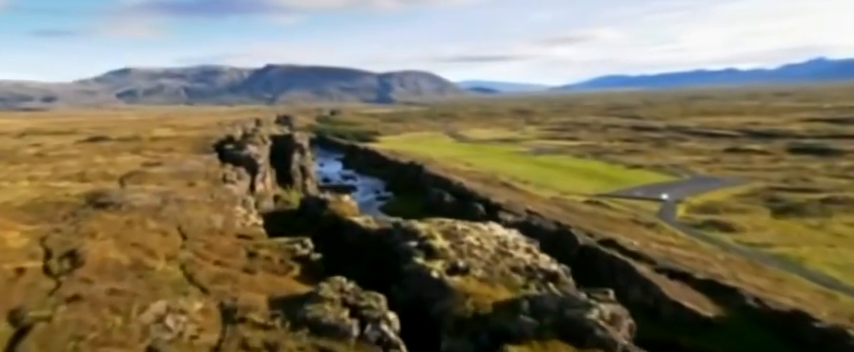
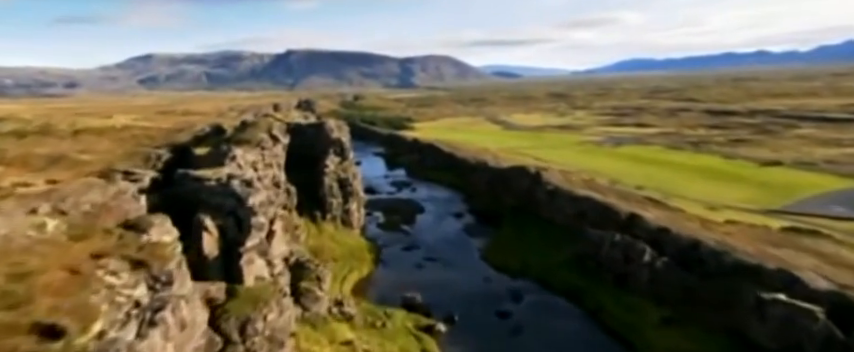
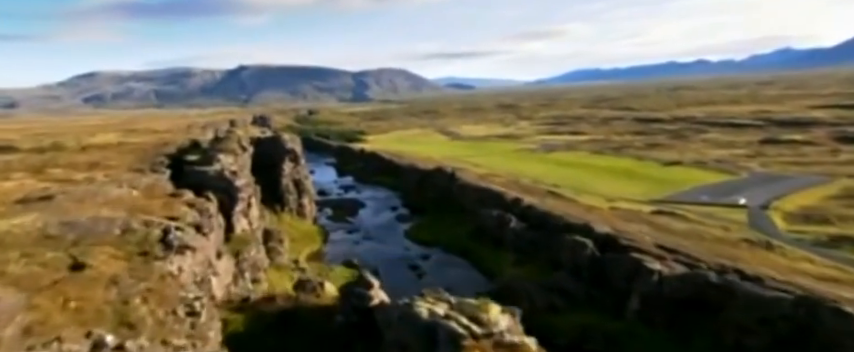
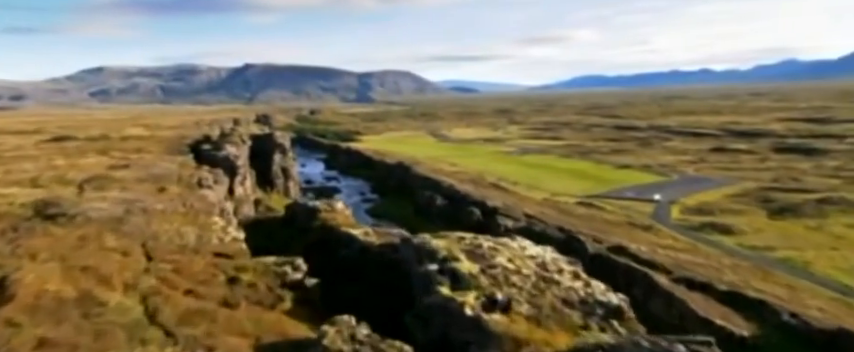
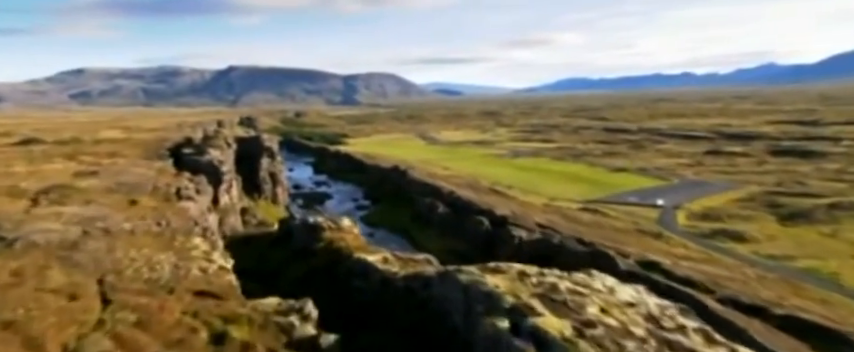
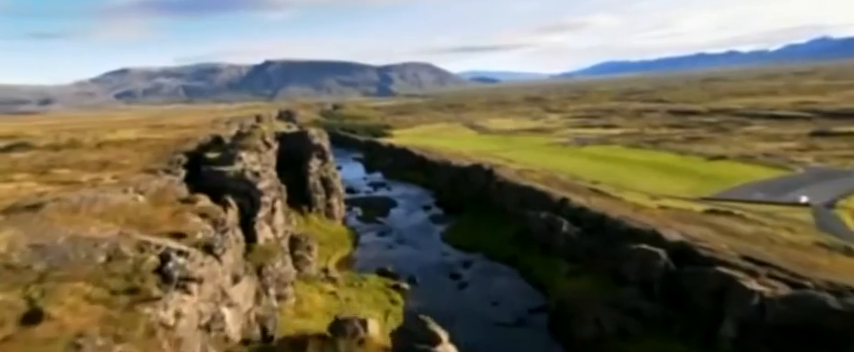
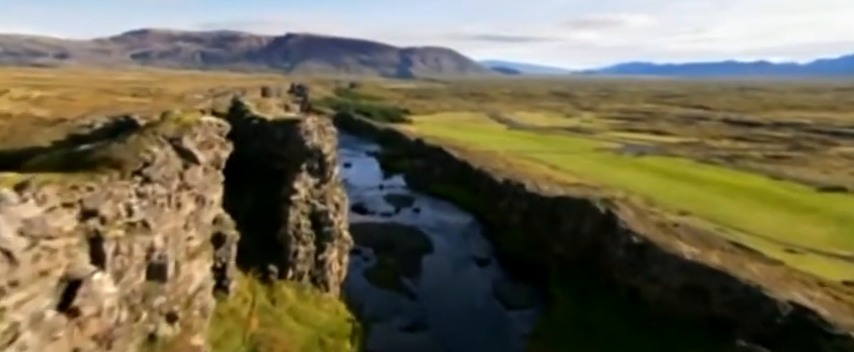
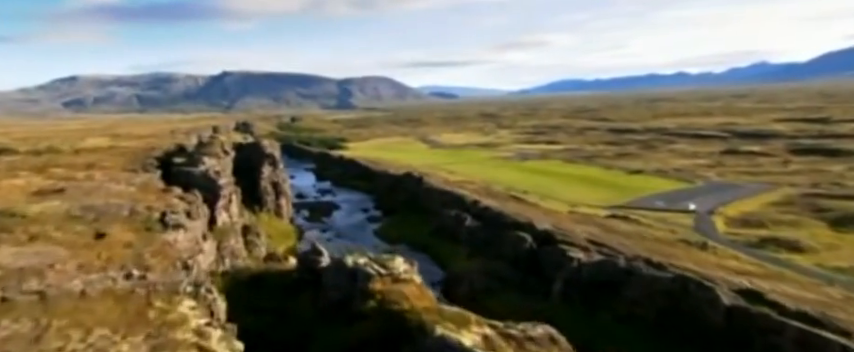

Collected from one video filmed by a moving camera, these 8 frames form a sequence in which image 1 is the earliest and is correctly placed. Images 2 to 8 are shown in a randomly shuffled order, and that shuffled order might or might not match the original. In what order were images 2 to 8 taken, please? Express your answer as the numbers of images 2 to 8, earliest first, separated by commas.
4, 5, 8, 3, 6, 2, 7
